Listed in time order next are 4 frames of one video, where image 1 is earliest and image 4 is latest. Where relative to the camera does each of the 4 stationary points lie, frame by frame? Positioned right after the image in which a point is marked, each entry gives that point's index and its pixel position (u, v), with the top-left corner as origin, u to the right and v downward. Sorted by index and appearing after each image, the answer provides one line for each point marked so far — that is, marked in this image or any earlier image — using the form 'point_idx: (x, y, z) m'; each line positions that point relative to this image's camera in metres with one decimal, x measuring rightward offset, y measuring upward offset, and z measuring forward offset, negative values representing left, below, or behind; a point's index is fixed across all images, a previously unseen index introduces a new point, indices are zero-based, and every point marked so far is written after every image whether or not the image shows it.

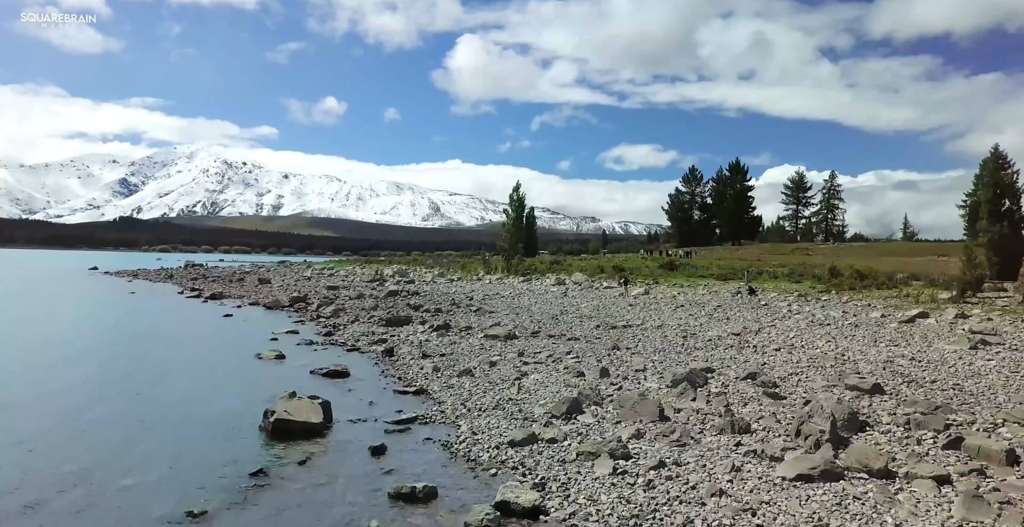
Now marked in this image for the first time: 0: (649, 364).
0: (+3.6, -2.7, +18.2) m
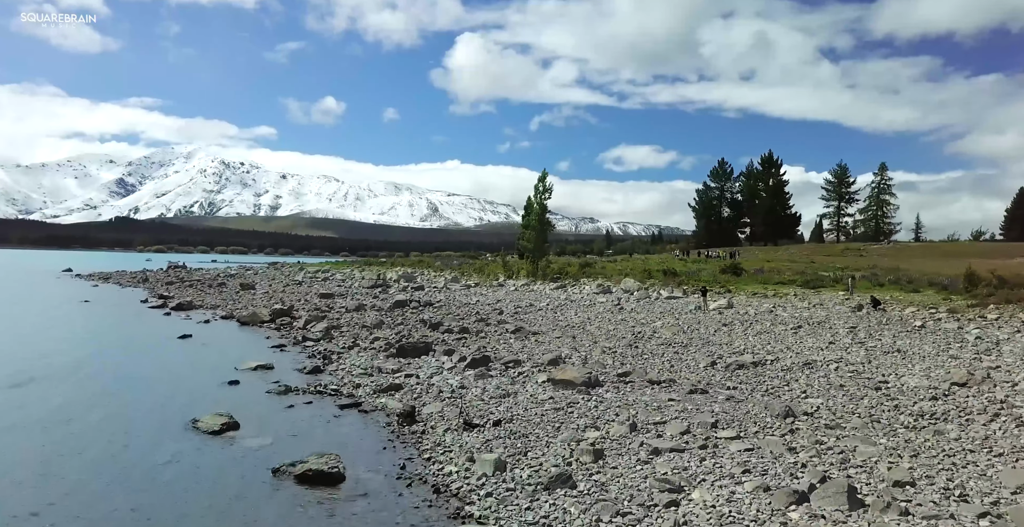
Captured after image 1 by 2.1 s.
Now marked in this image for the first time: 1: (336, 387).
0: (+5.6, -2.8, +9.7) m
1: (-4.5, -3.2, +17.7) m
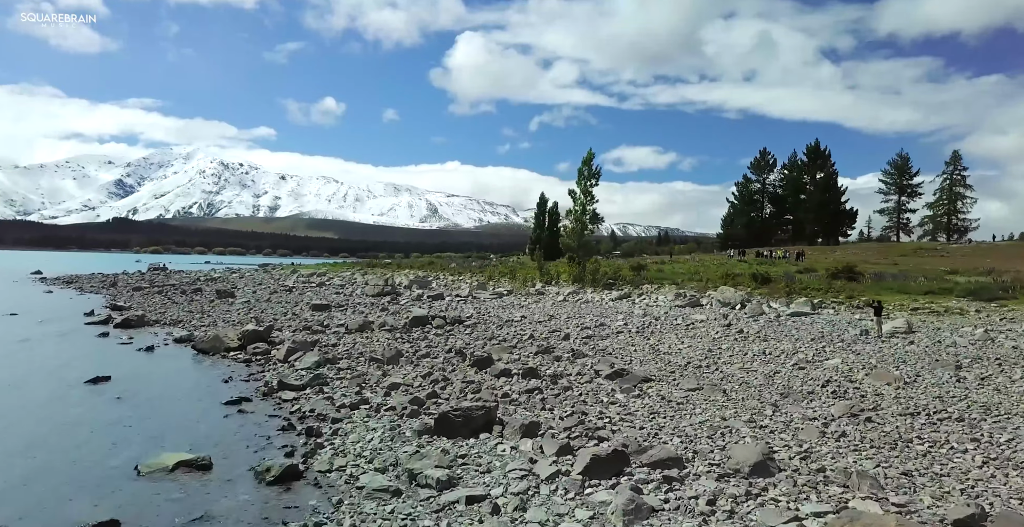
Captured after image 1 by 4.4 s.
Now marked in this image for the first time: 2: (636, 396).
0: (+7.9, -2.9, +0.1) m
1: (-2.2, -3.3, +8.2) m
2: (+2.7, -2.8, +14.7) m
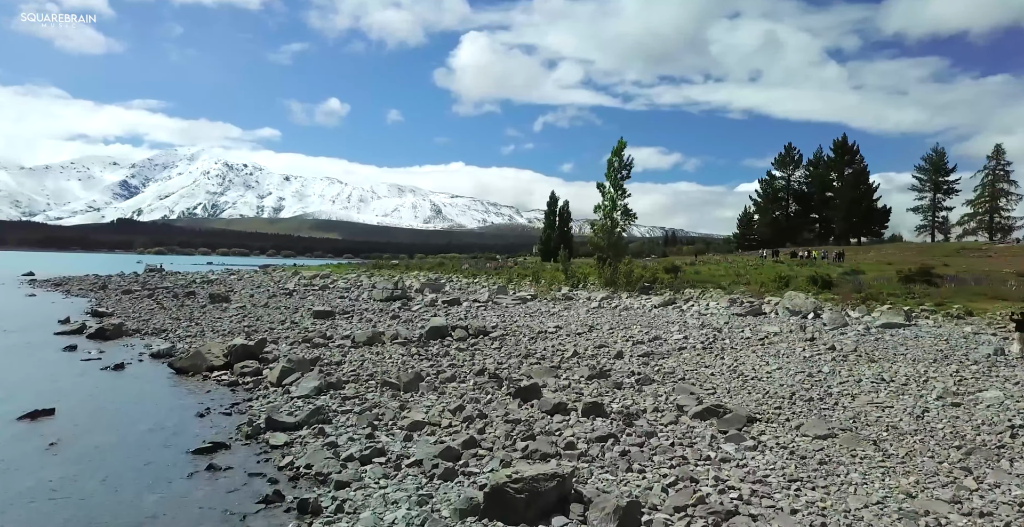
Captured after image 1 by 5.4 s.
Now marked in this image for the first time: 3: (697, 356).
0: (+8.9, -3.0, -3.9) m
1: (-1.2, -3.3, +4.2) m
2: (+3.8, -2.9, +10.7) m
3: (+5.0, -2.5, +18.4) m
